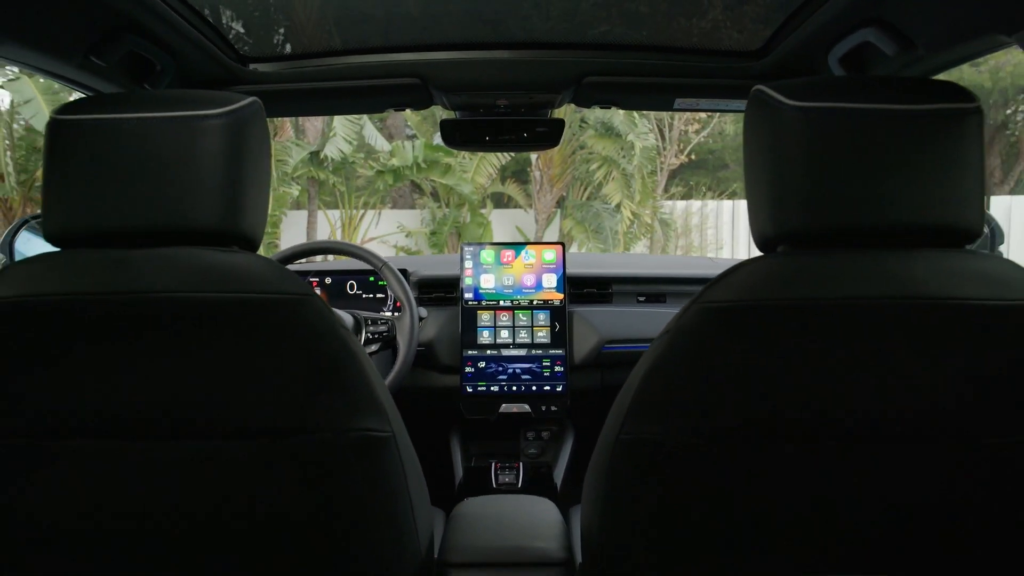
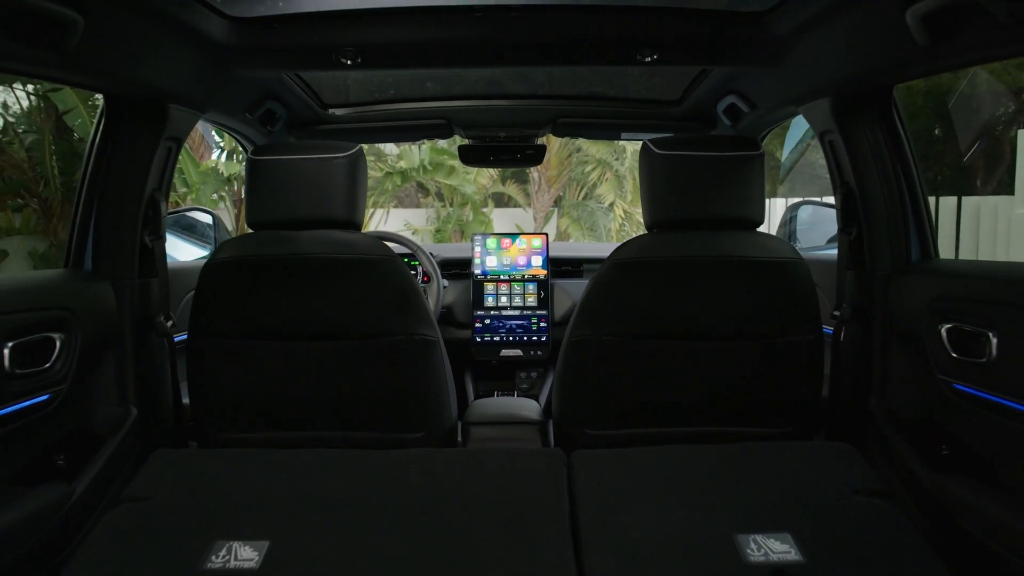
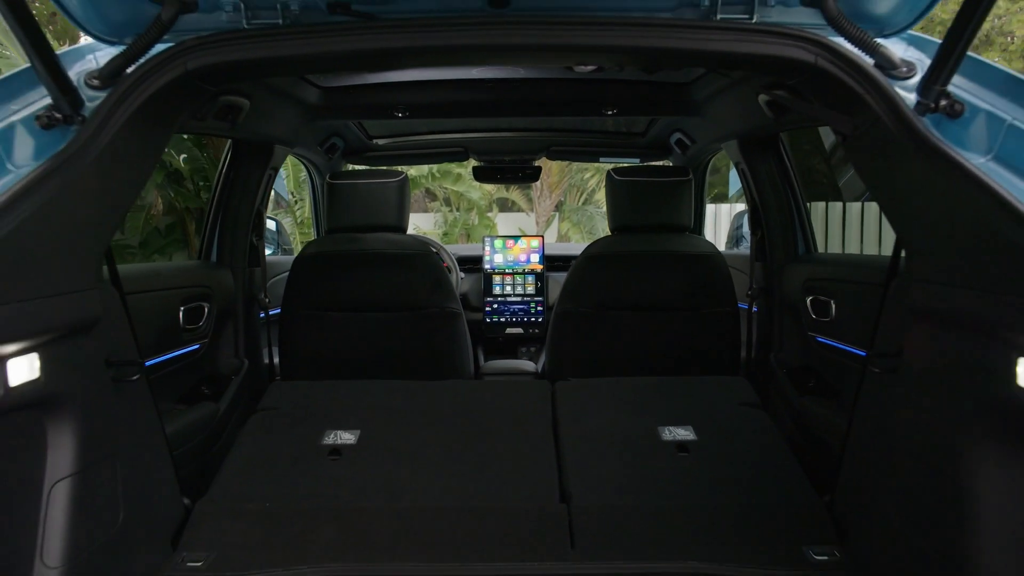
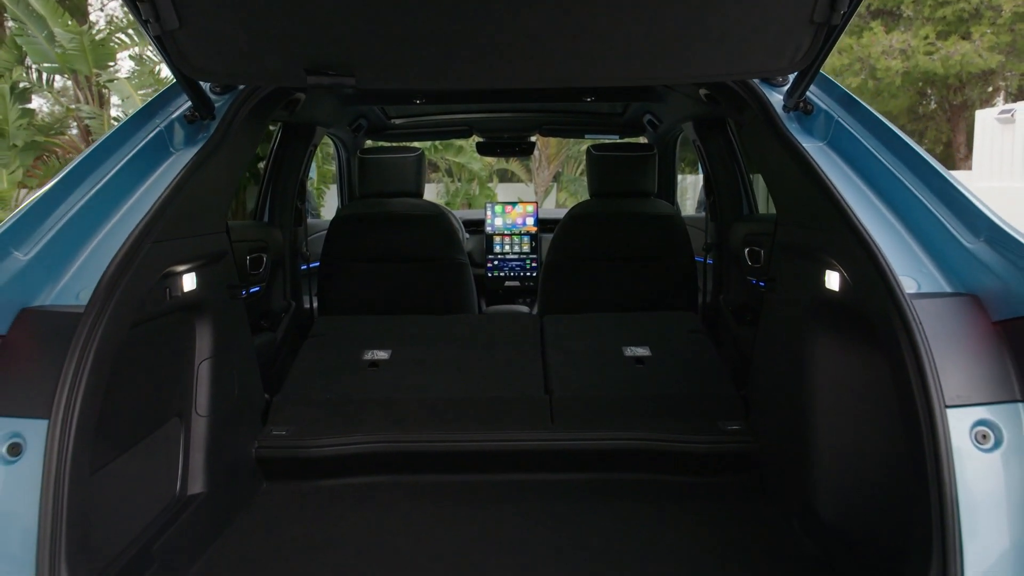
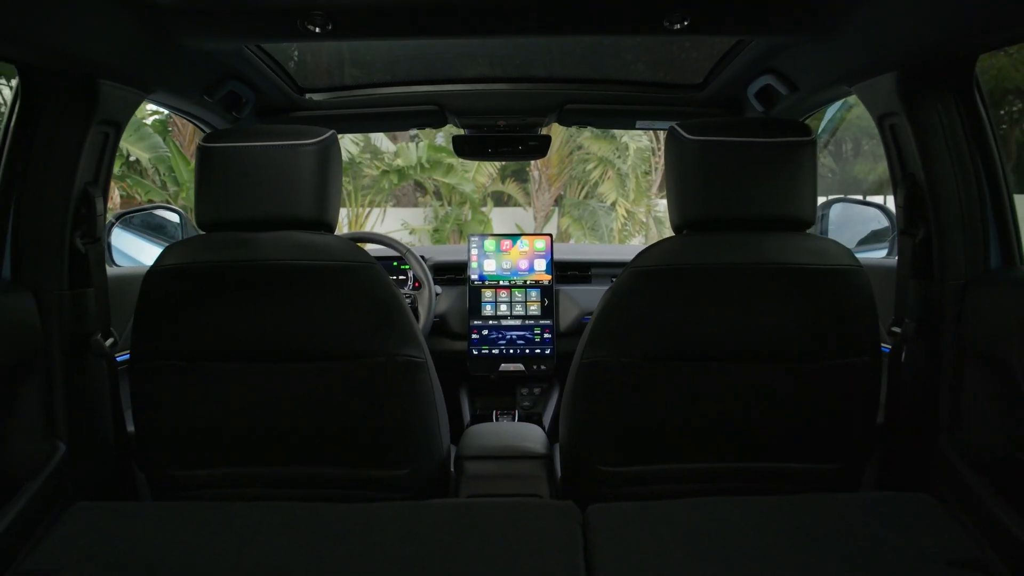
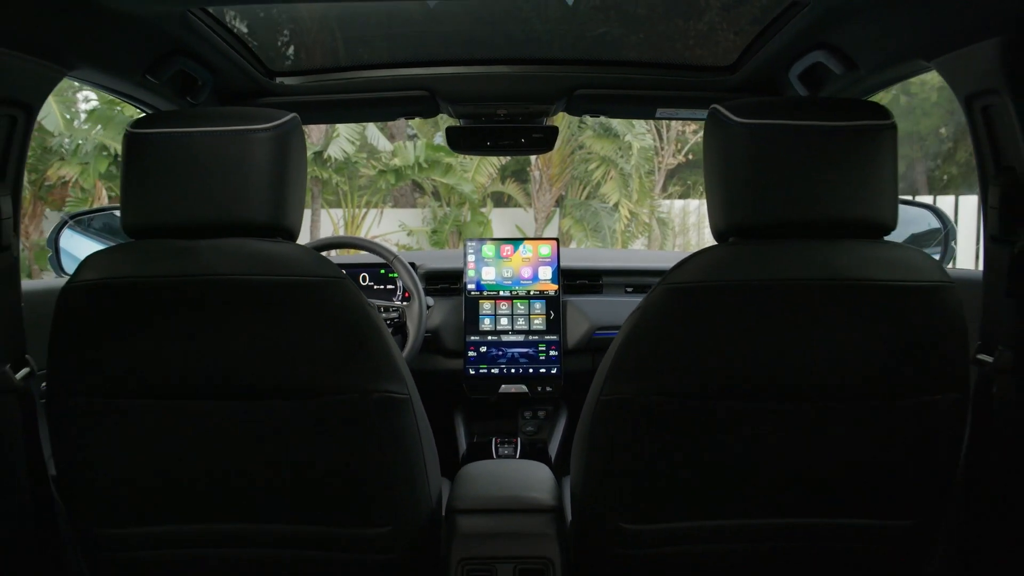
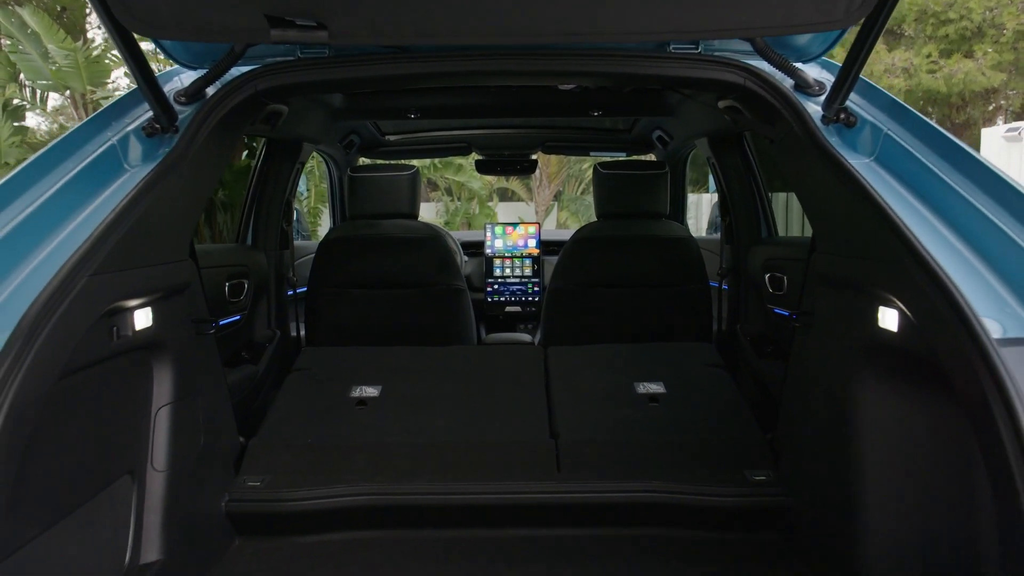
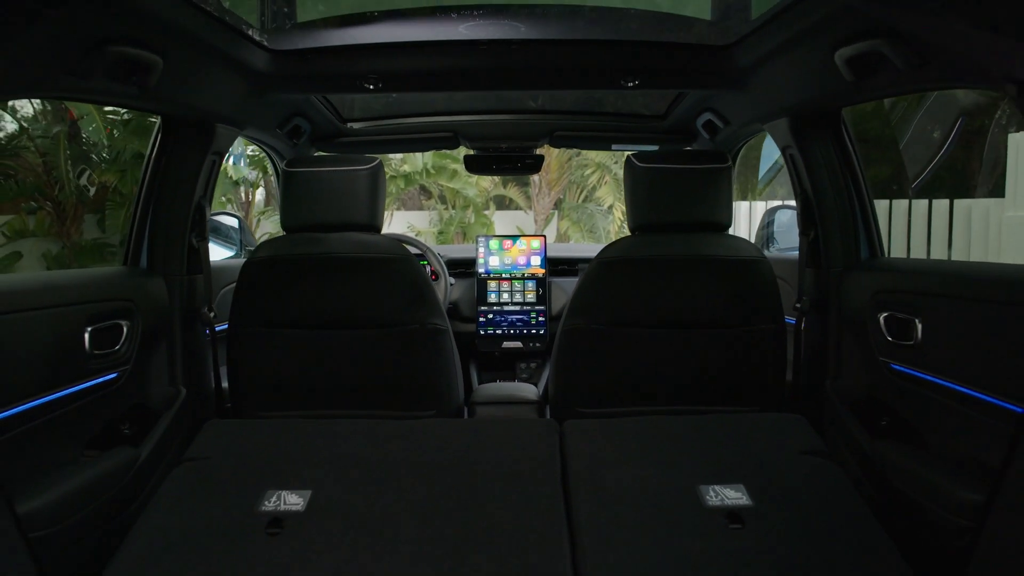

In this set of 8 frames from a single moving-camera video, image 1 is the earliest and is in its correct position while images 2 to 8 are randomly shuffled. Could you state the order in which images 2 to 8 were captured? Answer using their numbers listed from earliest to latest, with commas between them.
6, 5, 2, 8, 3, 7, 4
